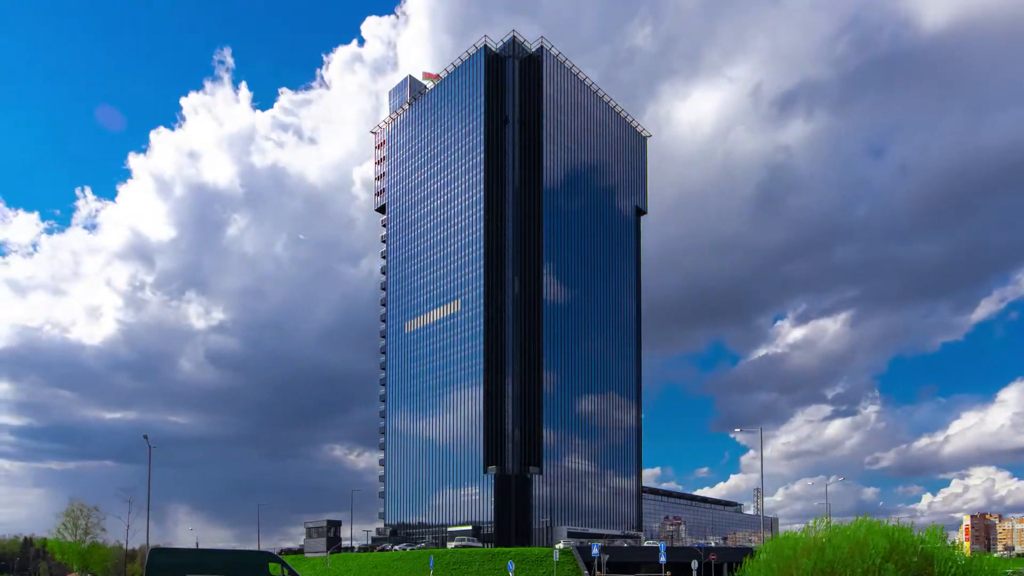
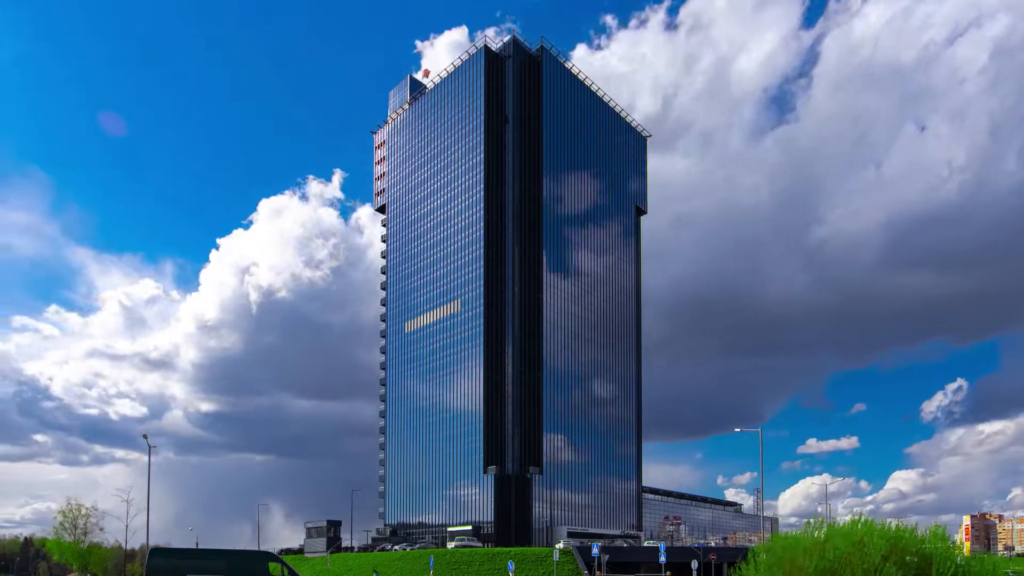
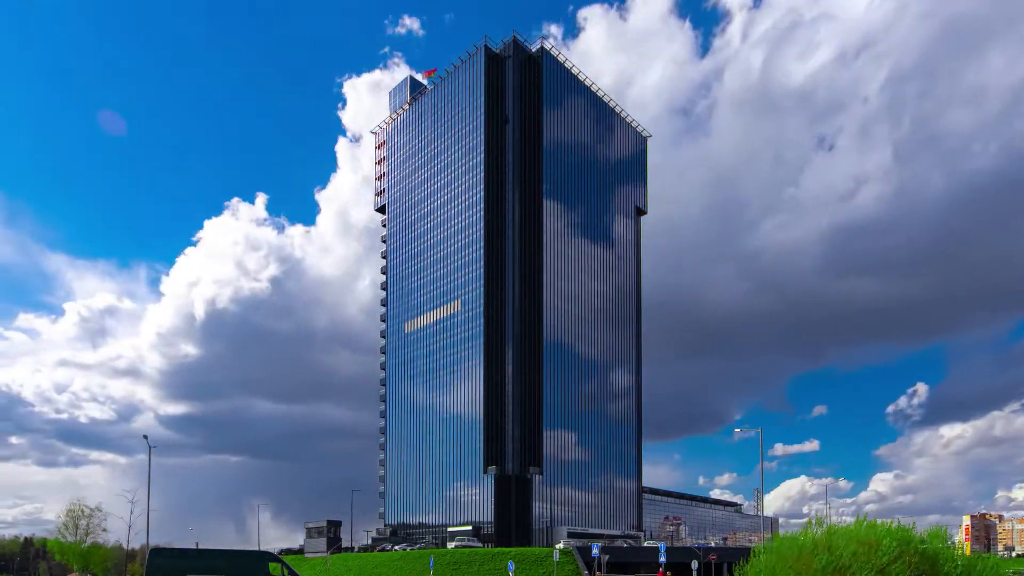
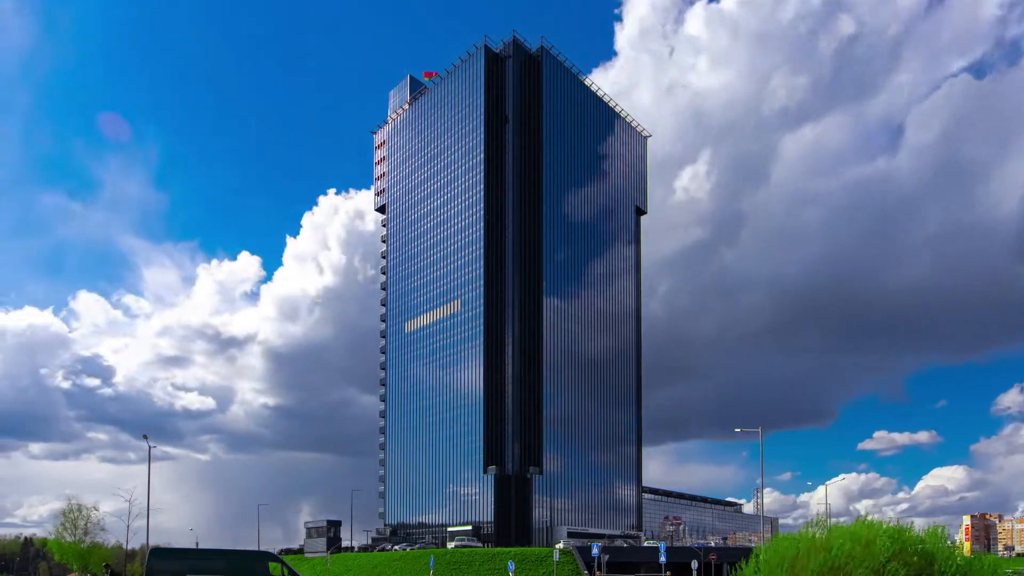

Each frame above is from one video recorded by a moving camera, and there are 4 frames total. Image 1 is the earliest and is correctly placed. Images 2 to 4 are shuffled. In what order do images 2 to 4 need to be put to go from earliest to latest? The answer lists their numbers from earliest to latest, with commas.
3, 2, 4
